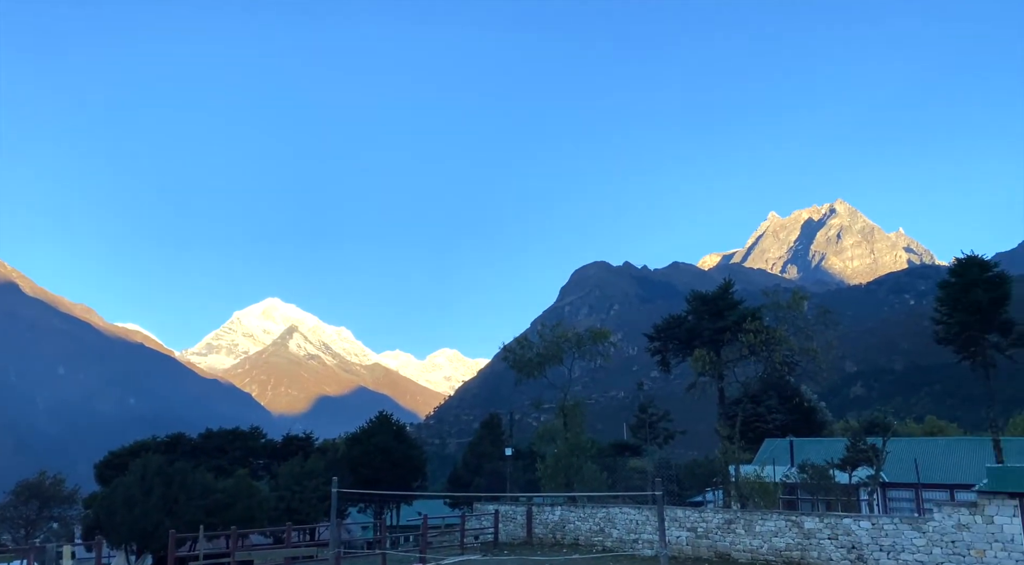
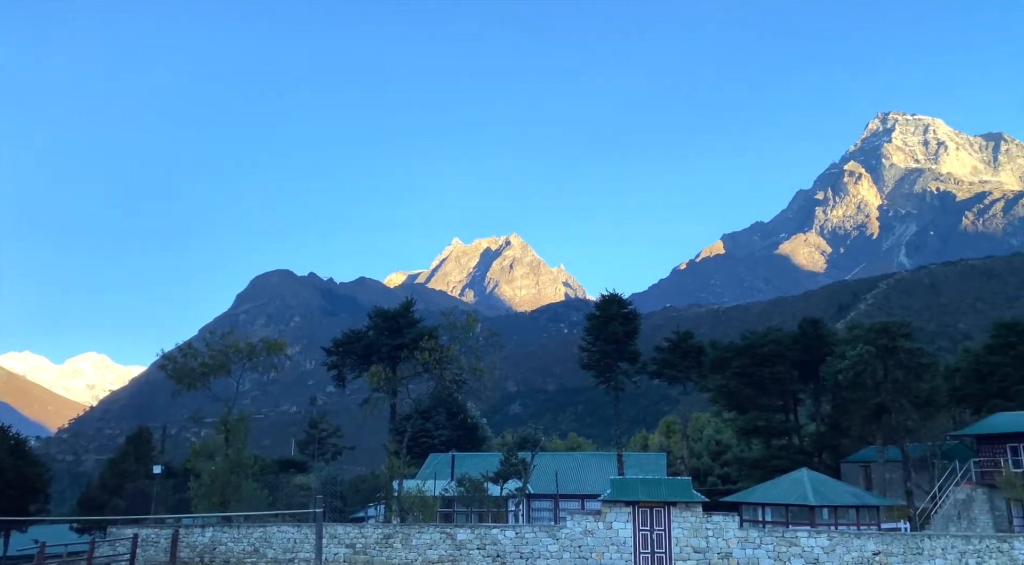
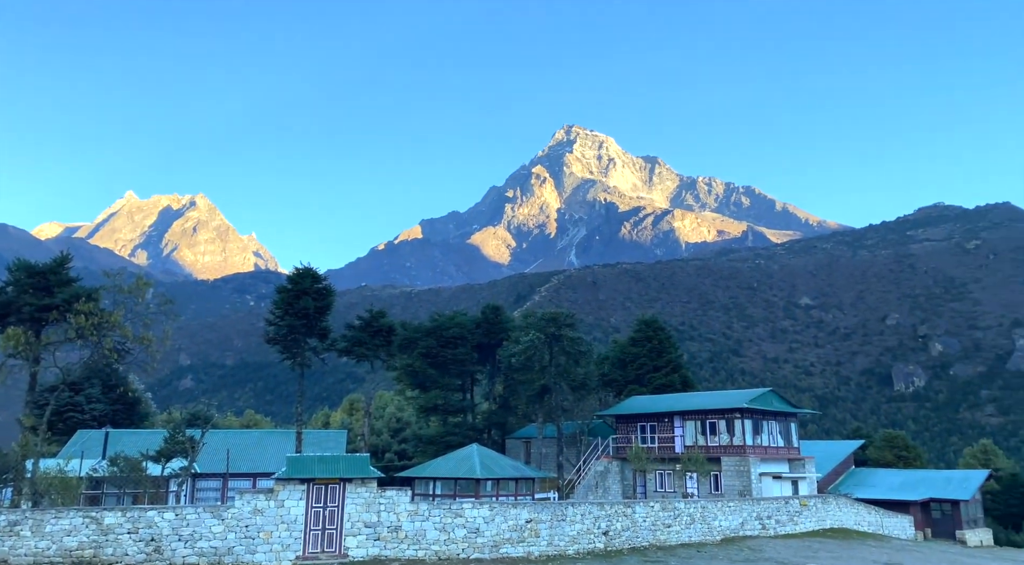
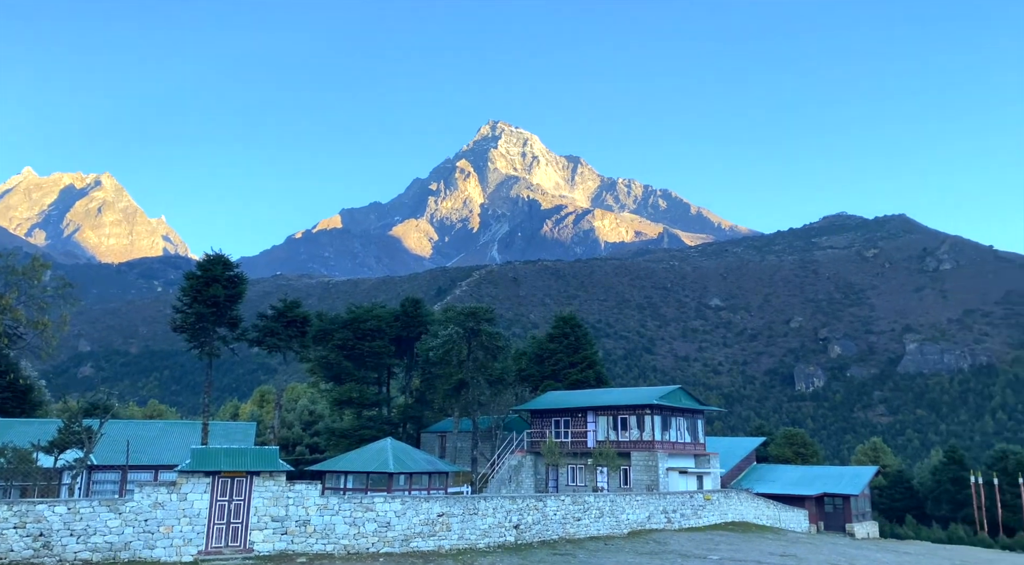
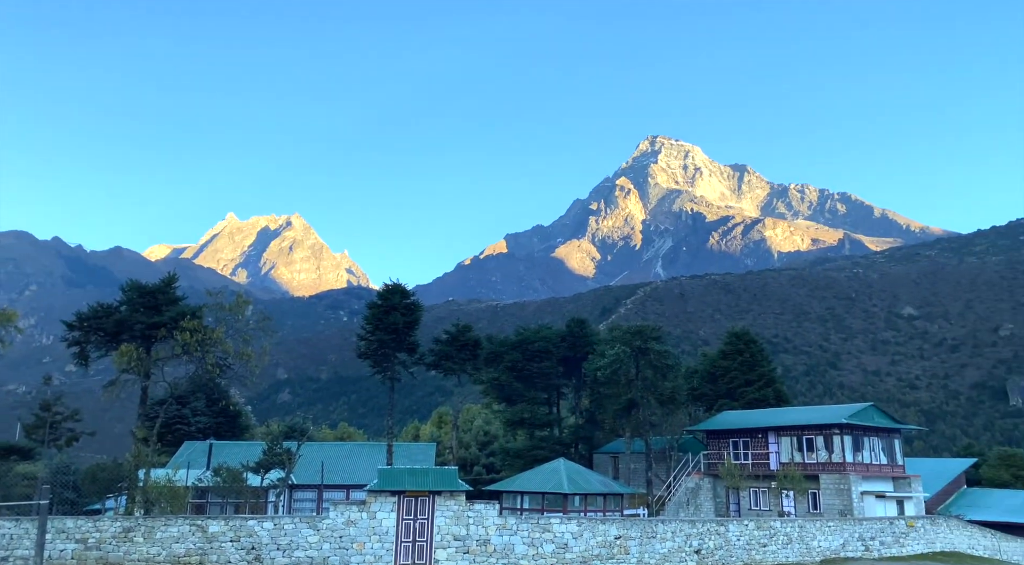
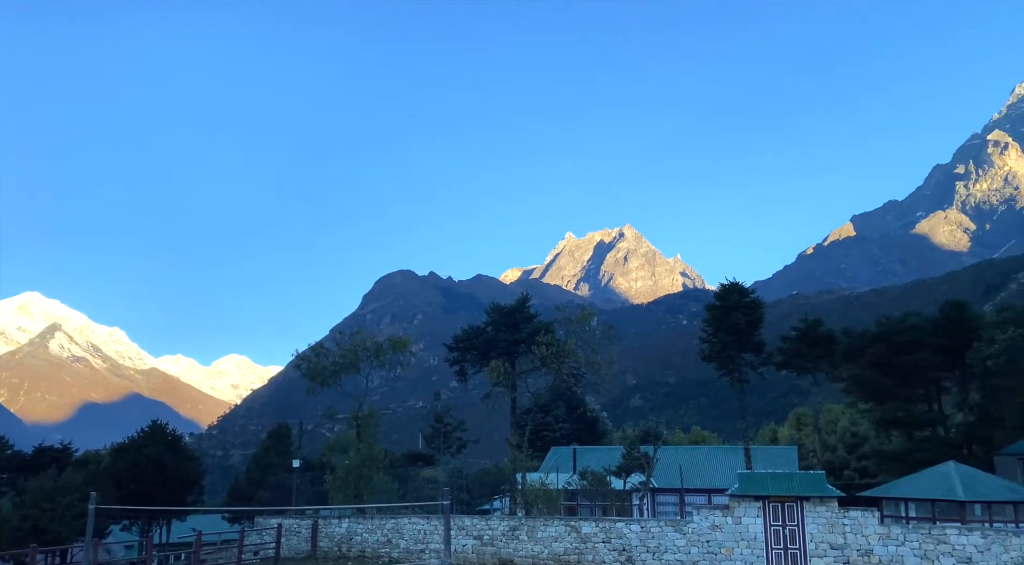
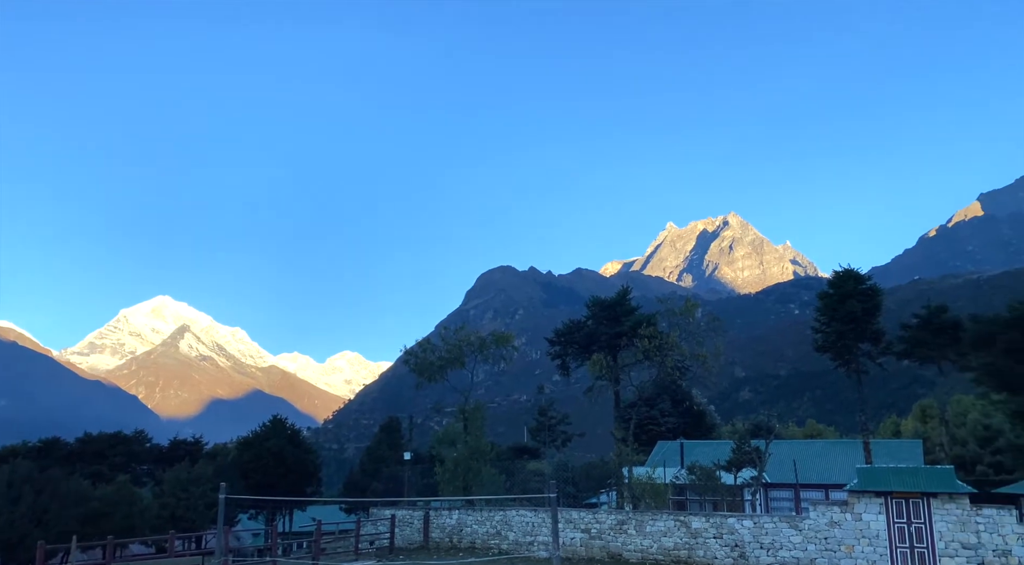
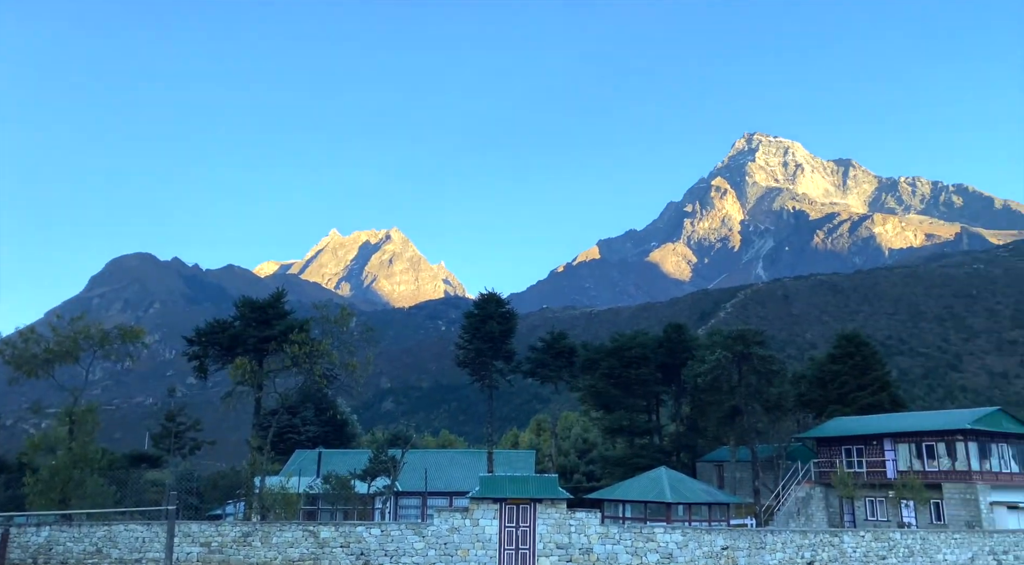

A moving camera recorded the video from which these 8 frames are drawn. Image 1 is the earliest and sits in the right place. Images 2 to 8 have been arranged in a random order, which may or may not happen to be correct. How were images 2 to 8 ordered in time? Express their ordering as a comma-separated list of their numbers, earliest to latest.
7, 6, 2, 8, 5, 3, 4
